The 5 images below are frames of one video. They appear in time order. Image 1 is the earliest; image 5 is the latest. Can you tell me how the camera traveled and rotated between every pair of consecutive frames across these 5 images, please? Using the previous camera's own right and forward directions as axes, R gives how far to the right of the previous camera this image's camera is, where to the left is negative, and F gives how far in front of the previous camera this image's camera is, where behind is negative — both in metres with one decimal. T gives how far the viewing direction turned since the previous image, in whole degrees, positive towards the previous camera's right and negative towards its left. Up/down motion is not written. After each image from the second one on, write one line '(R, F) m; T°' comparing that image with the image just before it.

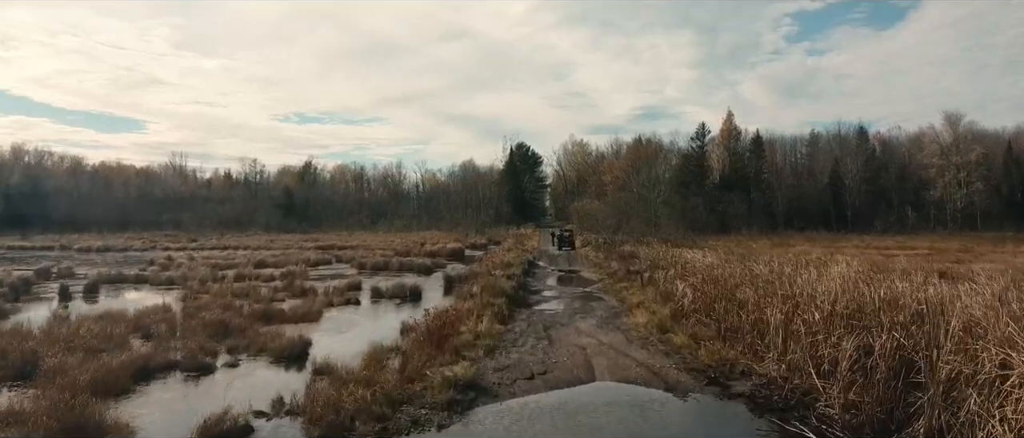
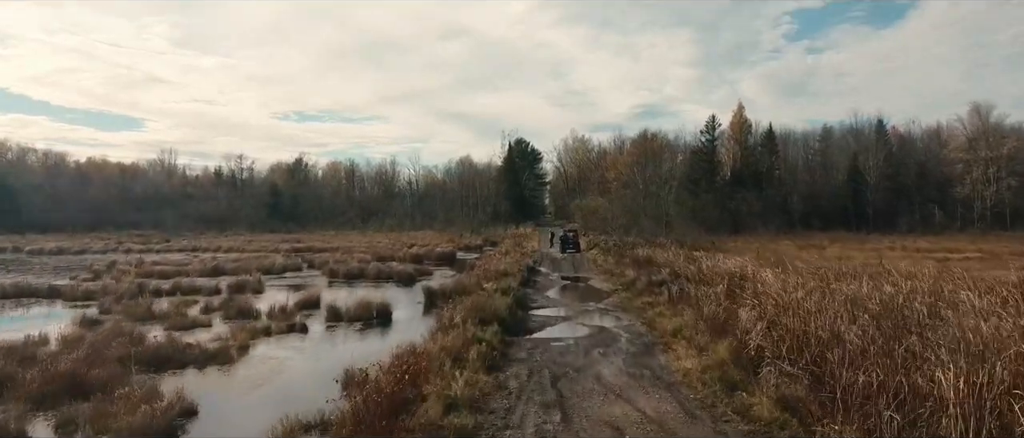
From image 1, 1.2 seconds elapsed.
(+0.1, +4.6) m; 0°
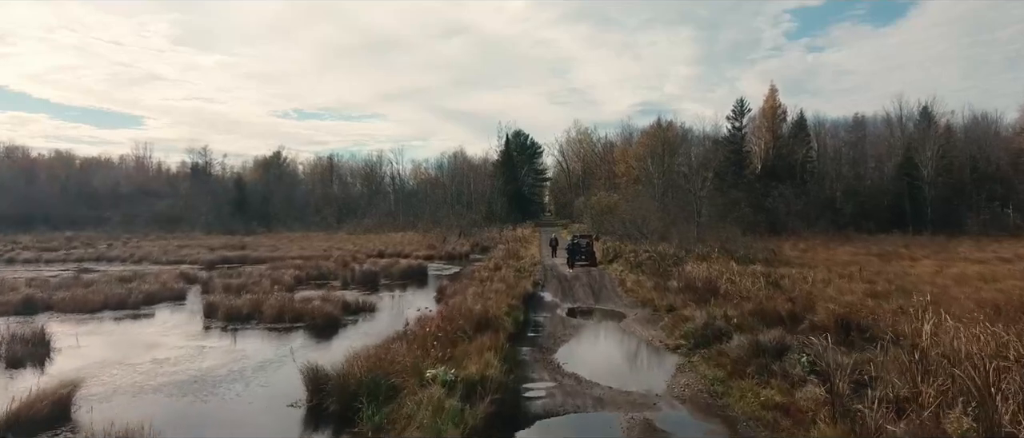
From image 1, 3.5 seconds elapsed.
(+0.3, +10.2) m; 0°
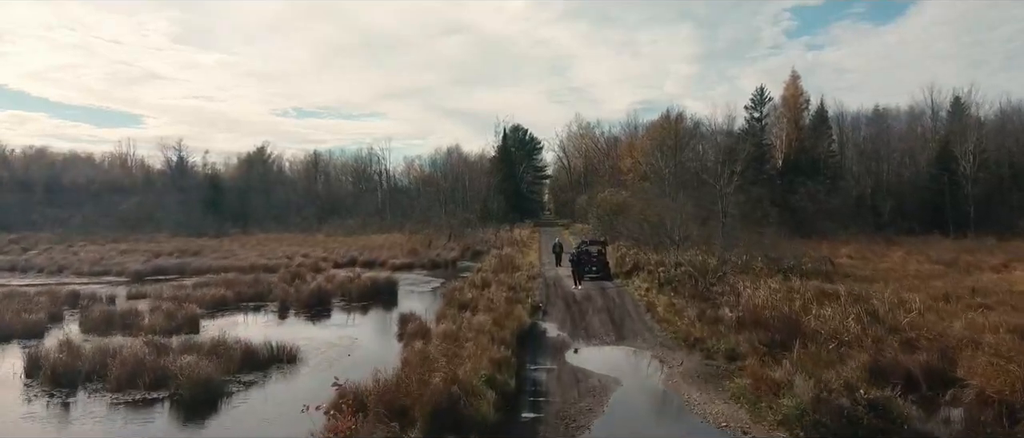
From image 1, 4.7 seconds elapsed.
(+0.2, +5.8) m; 0°
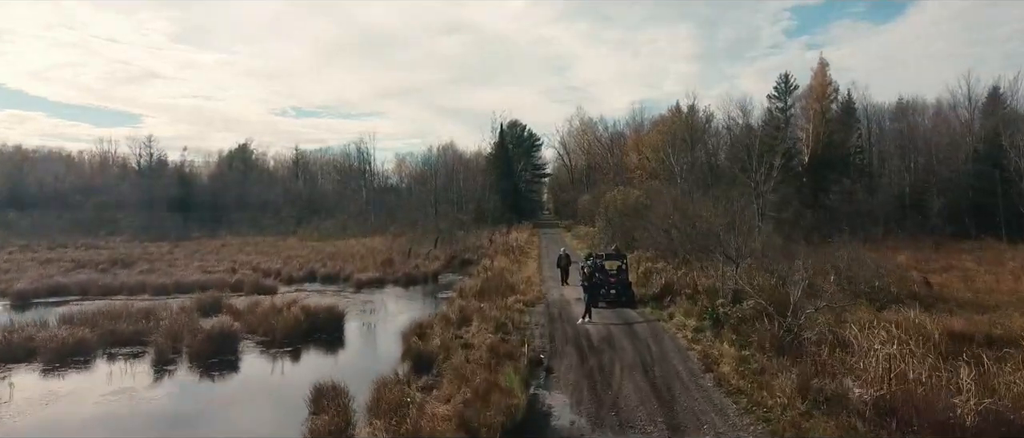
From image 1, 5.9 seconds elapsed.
(+0.2, +5.9) m; 0°
